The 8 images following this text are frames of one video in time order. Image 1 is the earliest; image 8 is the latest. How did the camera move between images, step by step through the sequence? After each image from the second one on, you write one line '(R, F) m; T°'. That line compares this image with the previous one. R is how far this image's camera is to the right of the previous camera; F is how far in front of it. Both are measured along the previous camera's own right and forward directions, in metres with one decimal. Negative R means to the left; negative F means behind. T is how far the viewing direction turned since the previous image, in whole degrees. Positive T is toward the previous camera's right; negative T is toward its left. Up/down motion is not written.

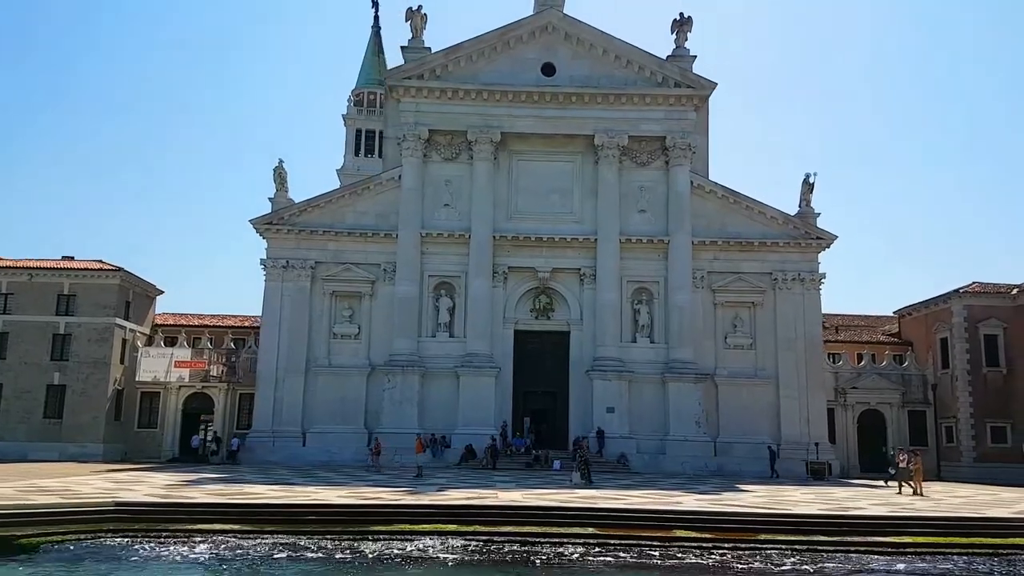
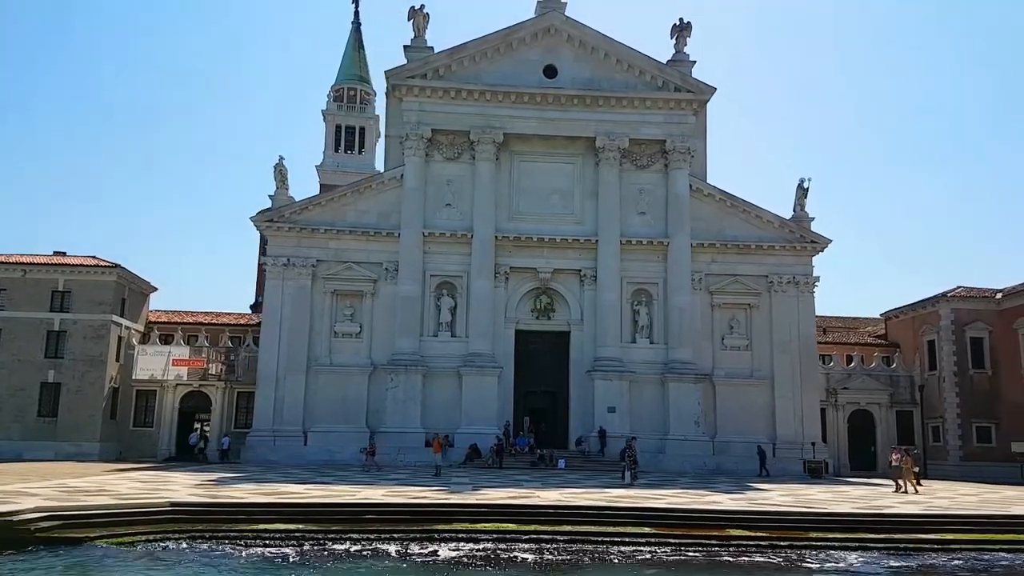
(-1.7, -0.2) m; +3°
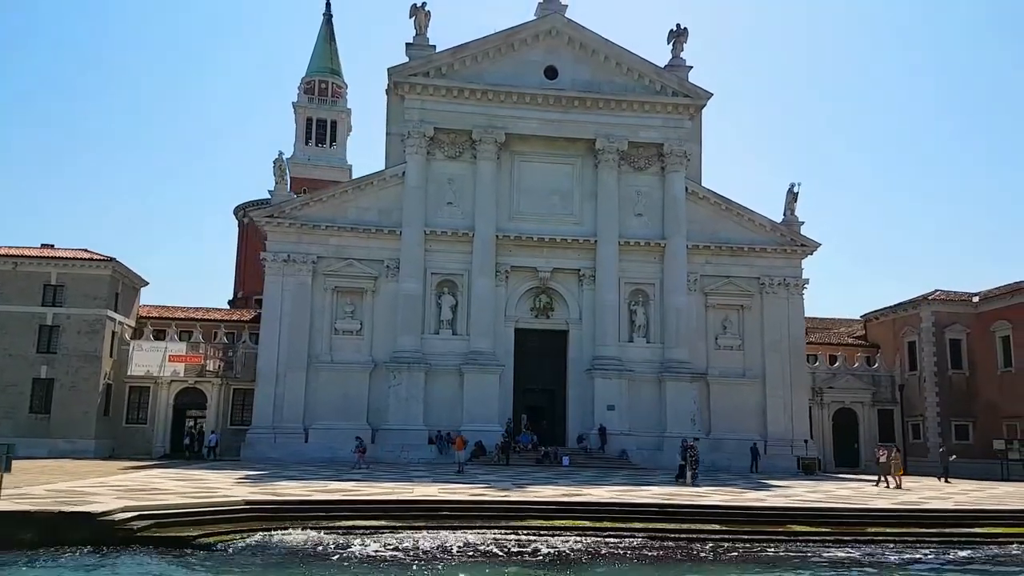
(-2.3, -0.3) m; +3°
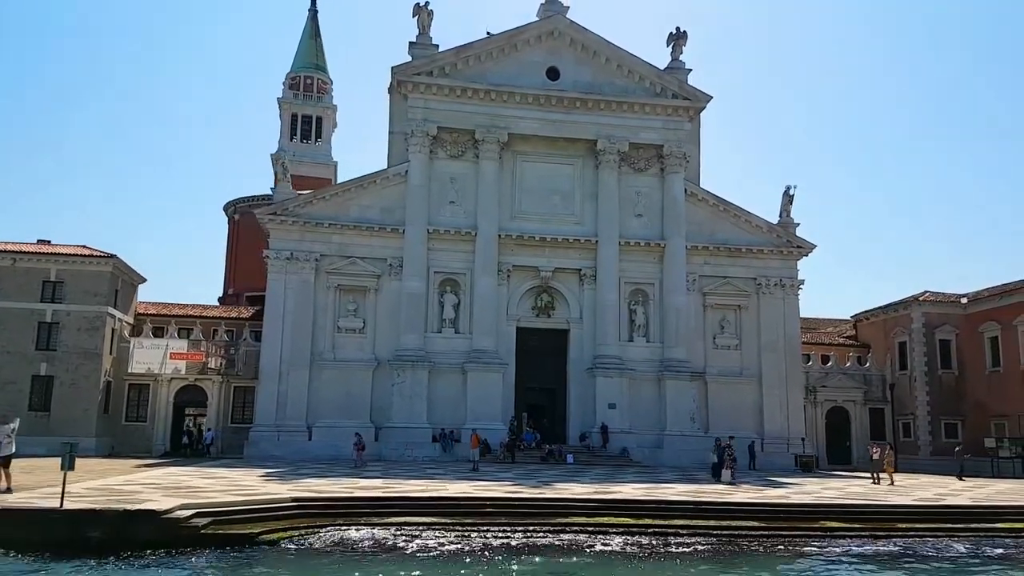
(-1.3, -0.2) m; +2°
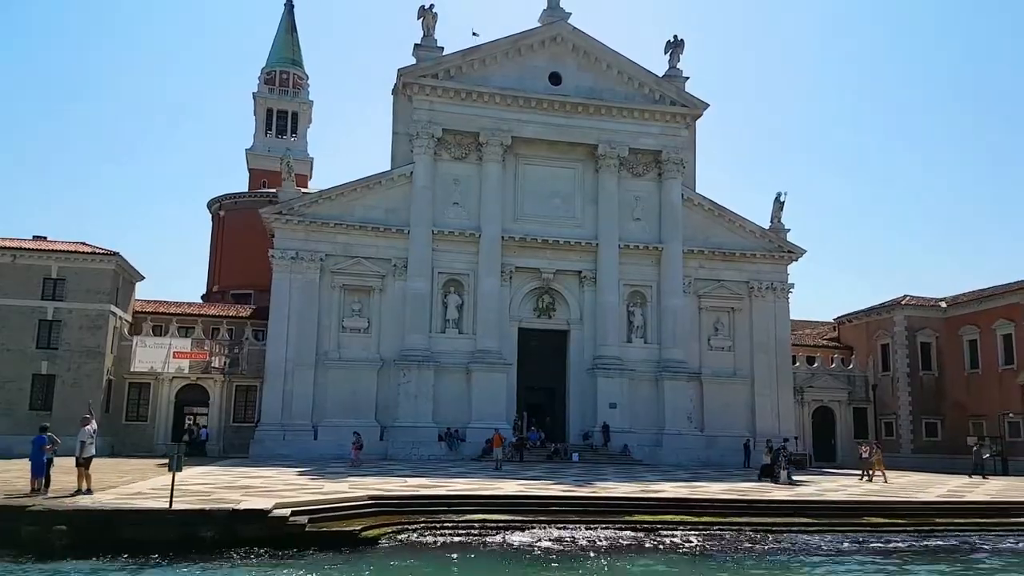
(-2.2, -0.5) m; +3°
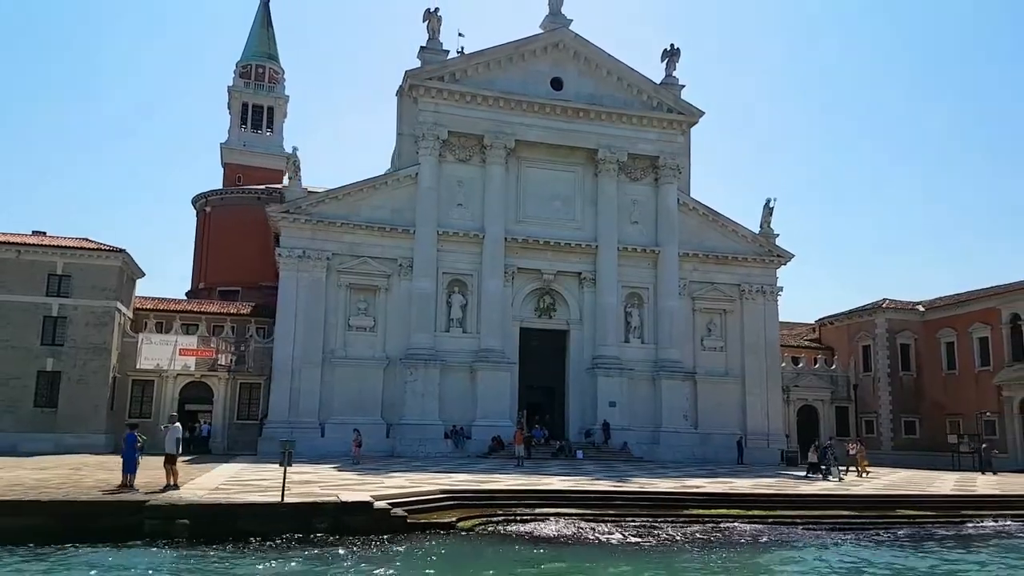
(-2.2, -0.7) m; +3°
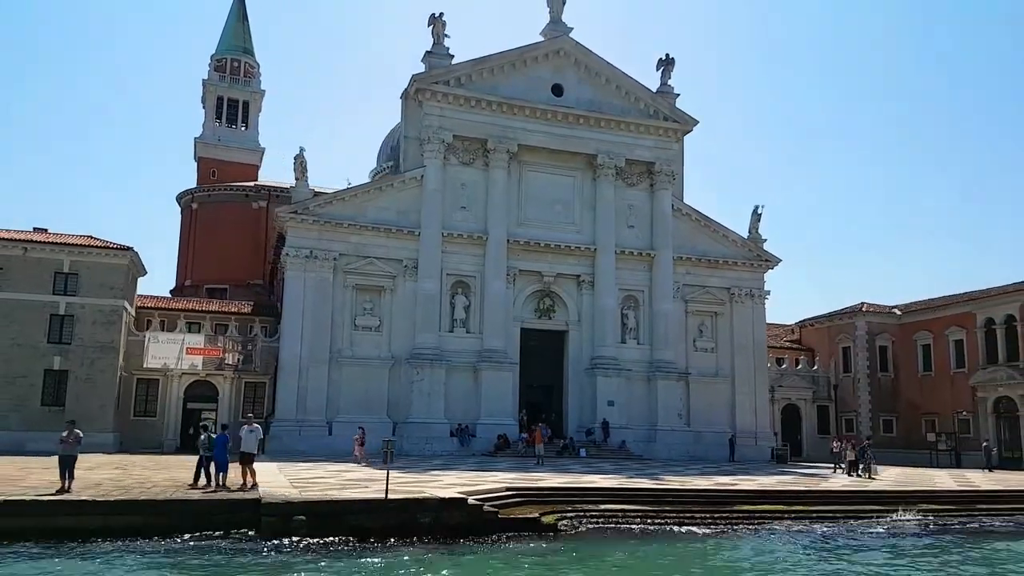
(-2.3, -0.8) m; +3°
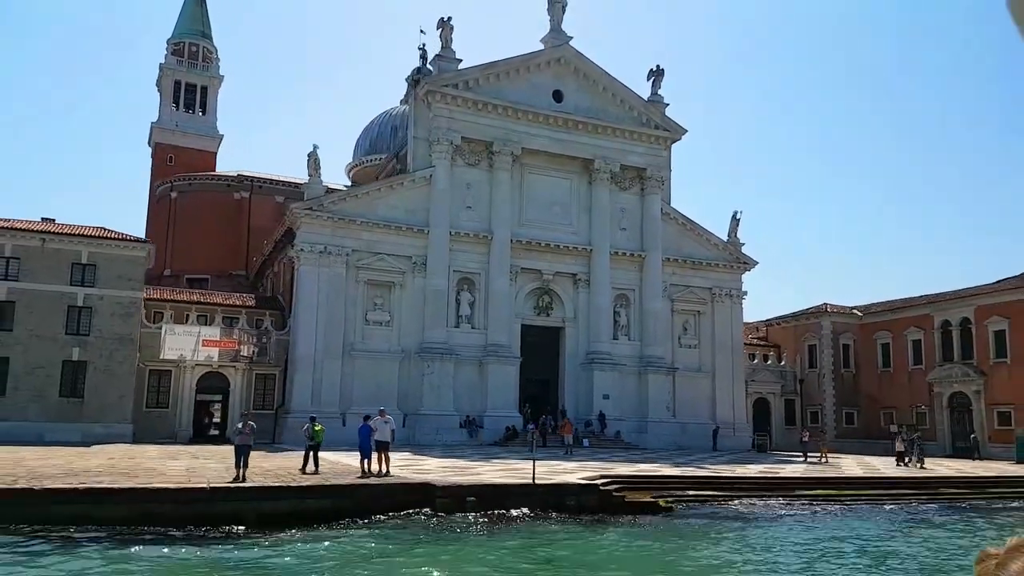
(-4.0, -1.4) m; +5°
